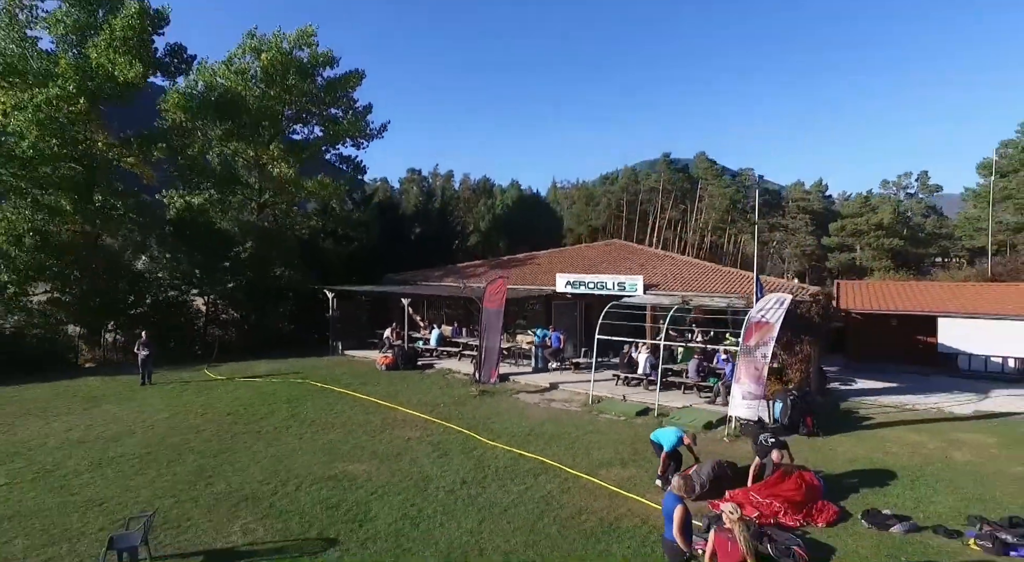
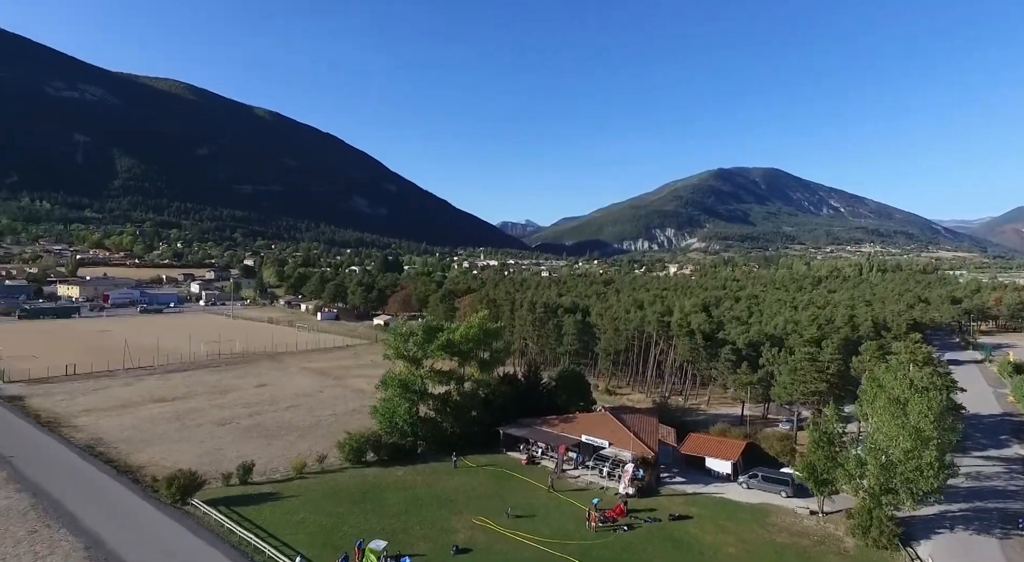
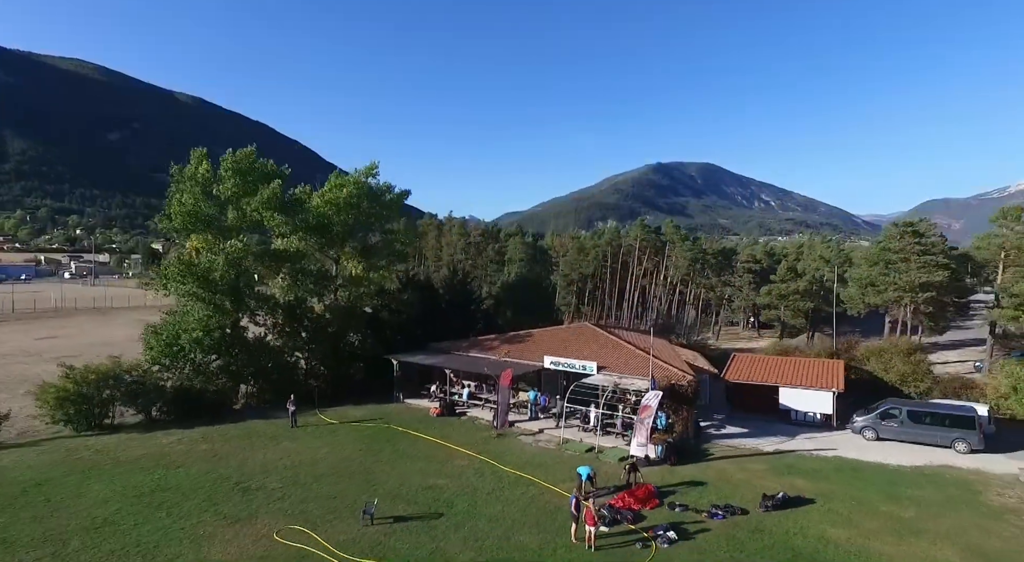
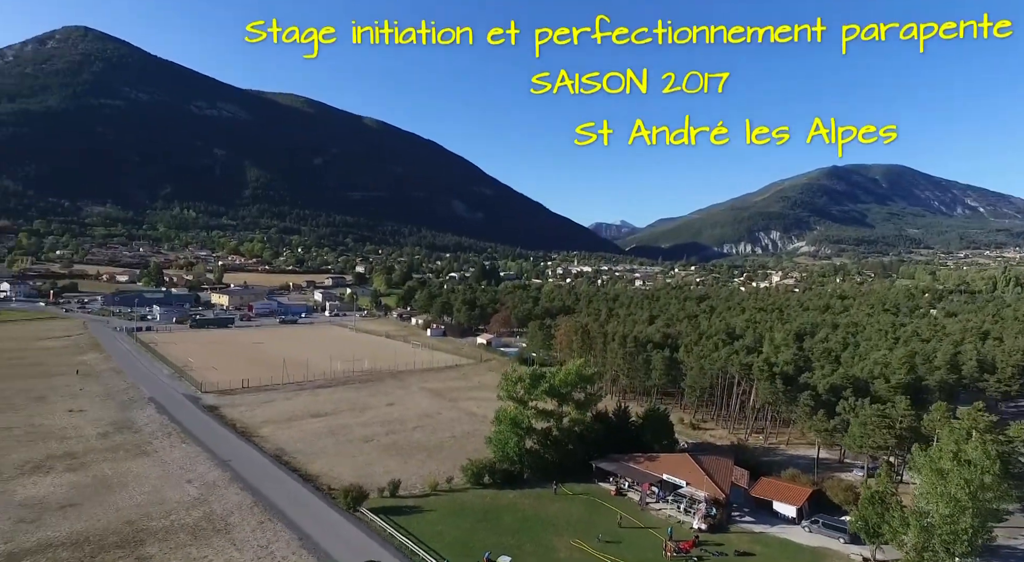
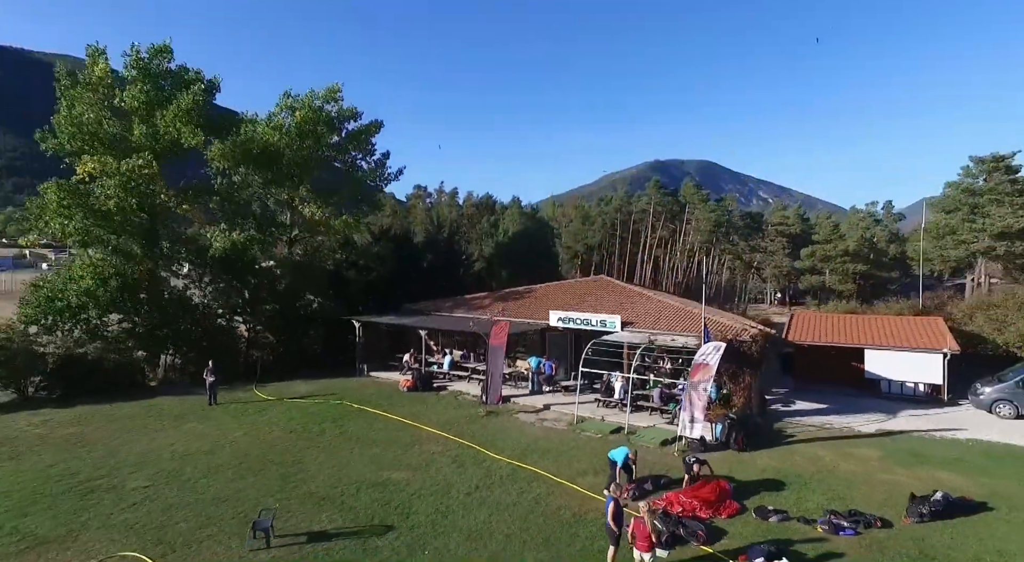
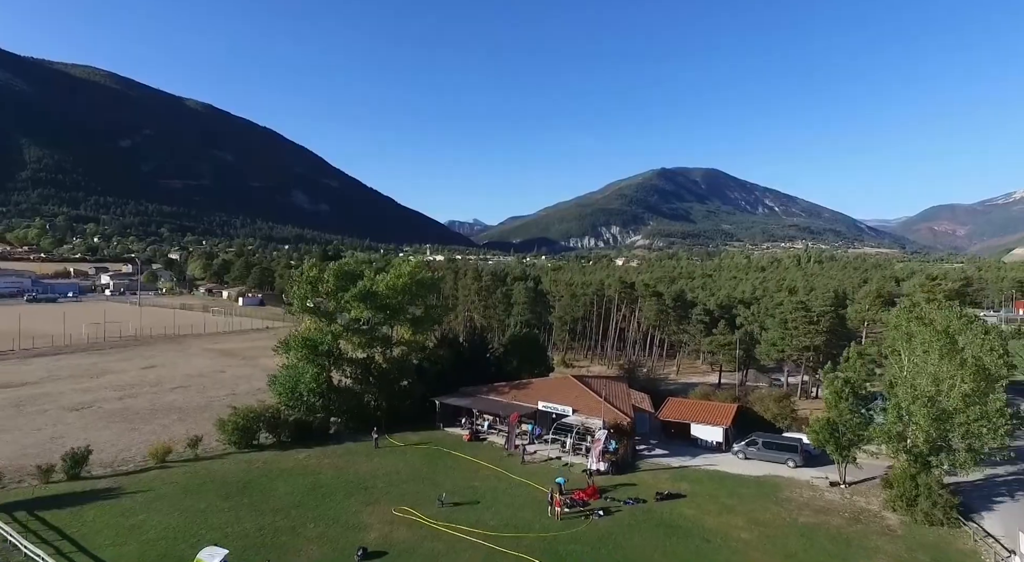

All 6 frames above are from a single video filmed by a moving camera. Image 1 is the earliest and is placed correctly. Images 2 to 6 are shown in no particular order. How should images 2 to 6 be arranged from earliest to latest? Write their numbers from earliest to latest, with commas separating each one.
5, 3, 6, 2, 4
